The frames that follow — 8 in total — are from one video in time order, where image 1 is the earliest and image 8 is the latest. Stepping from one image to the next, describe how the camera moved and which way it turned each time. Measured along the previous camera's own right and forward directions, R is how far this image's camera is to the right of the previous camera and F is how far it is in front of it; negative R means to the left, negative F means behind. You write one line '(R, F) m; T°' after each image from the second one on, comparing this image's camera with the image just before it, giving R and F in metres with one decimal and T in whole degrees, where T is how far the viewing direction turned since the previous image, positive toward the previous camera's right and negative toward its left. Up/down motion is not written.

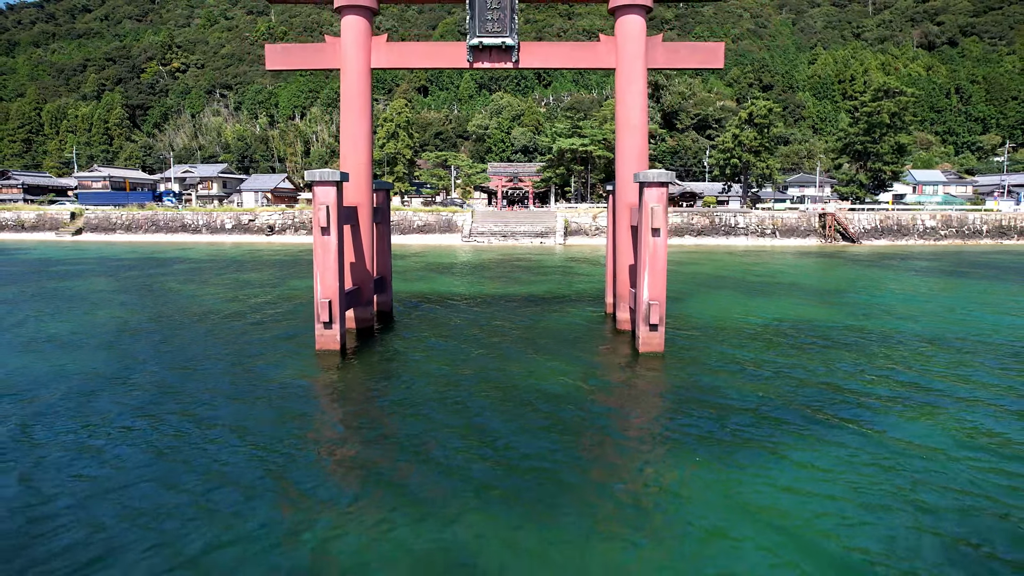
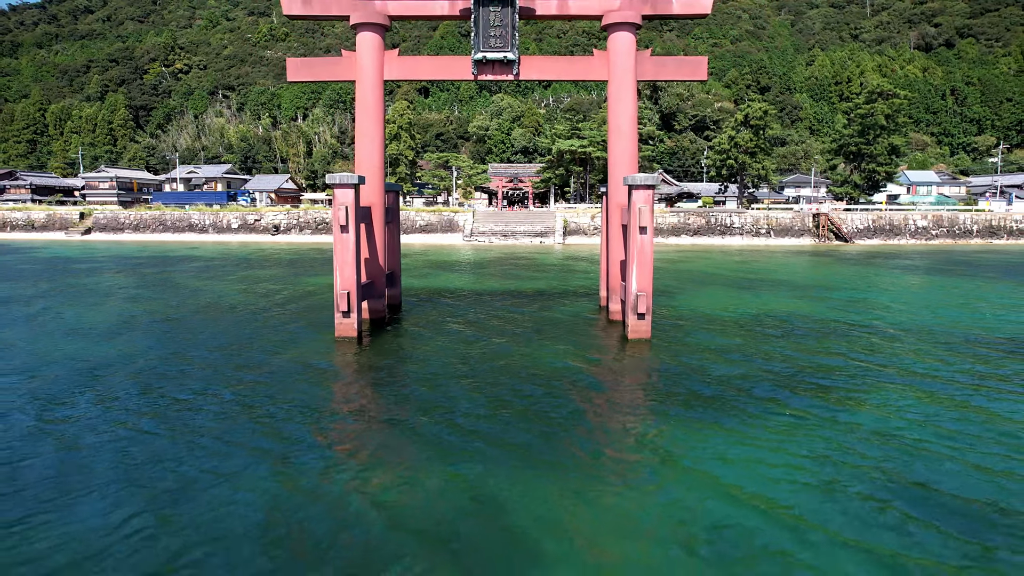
(0.0, -0.7) m; 0°
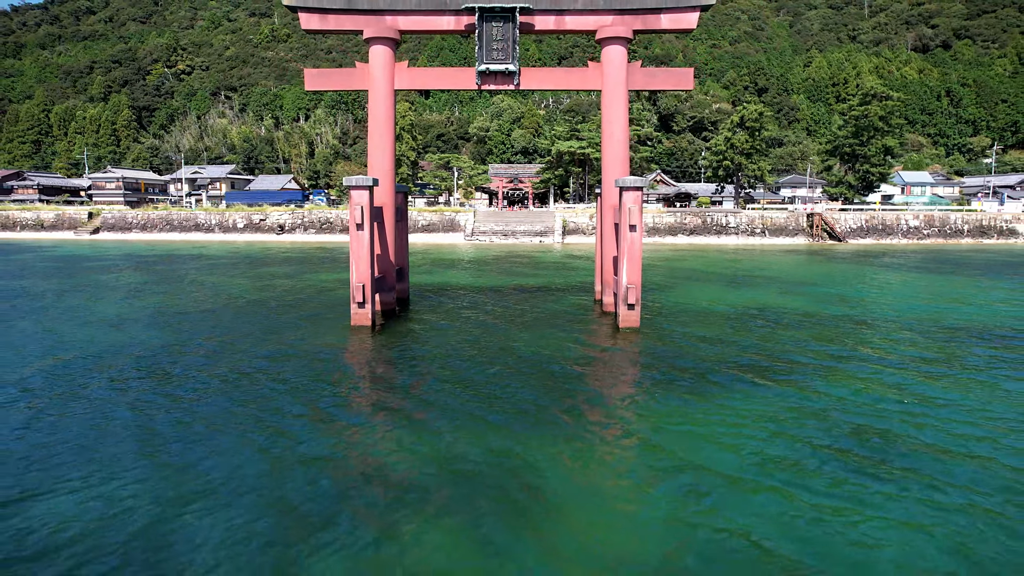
(0.0, -0.7) m; 0°
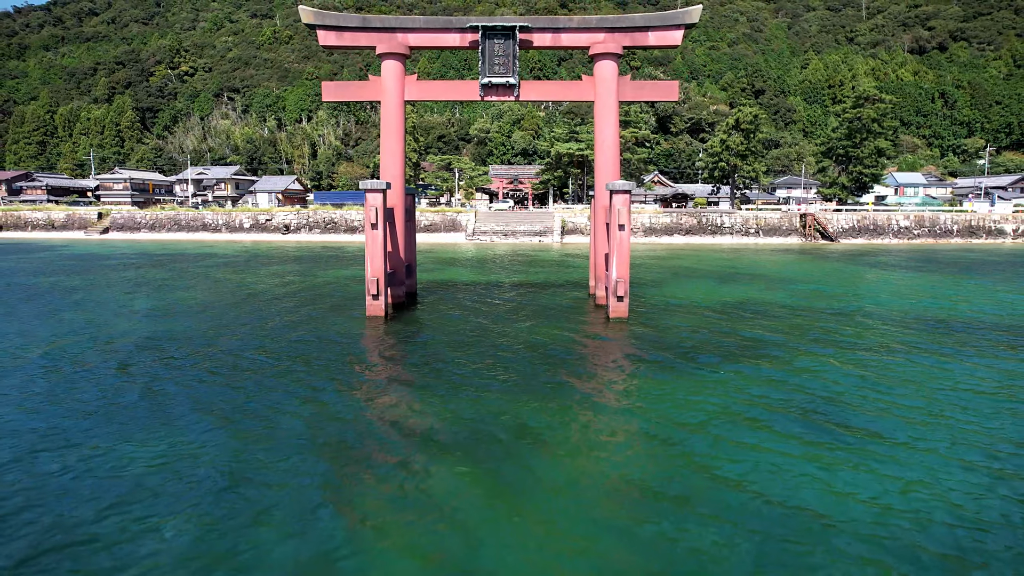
(0.0, -0.9) m; 0°
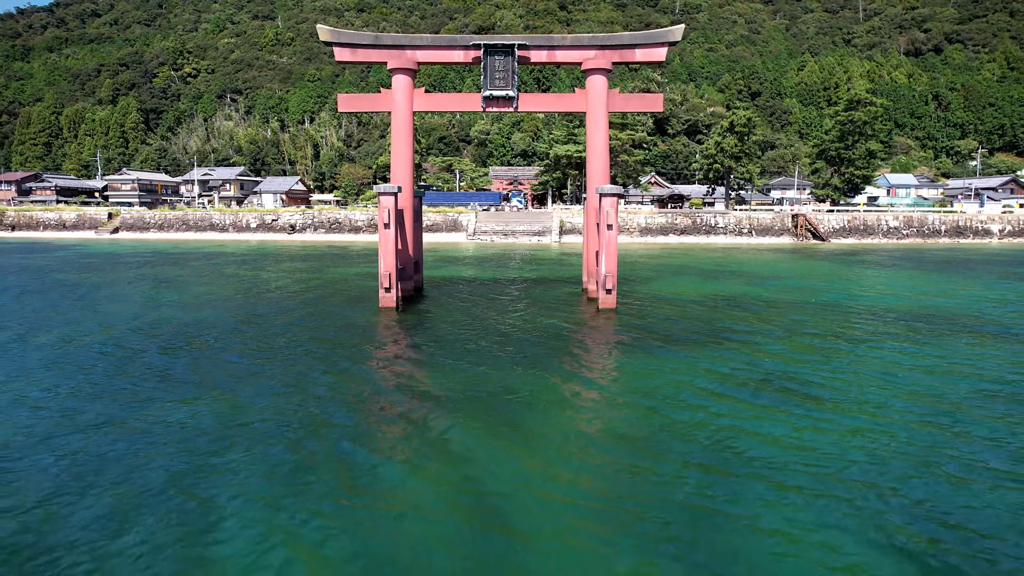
(0.0, -1.0) m; 0°
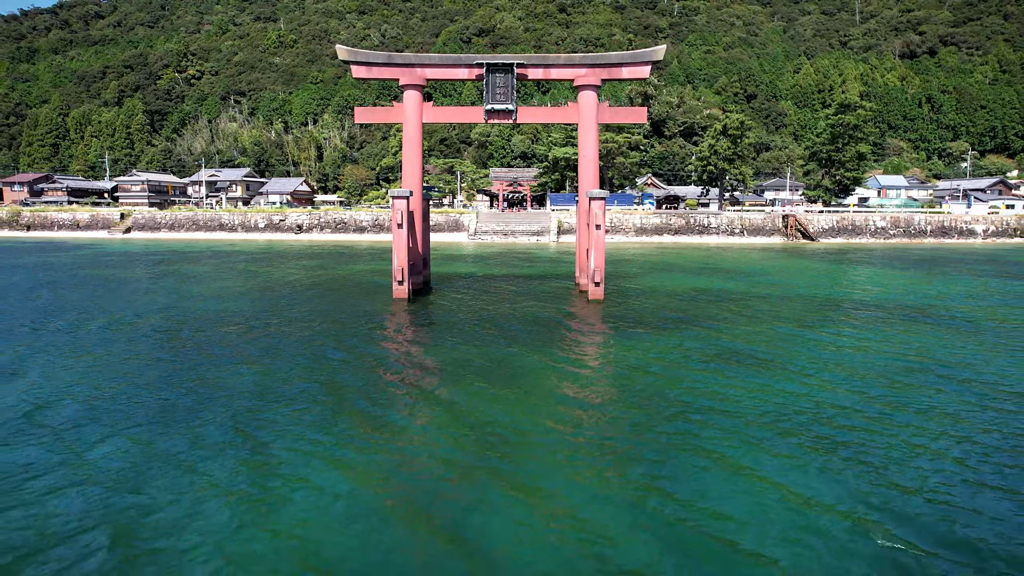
(0.0, -1.3) m; 0°
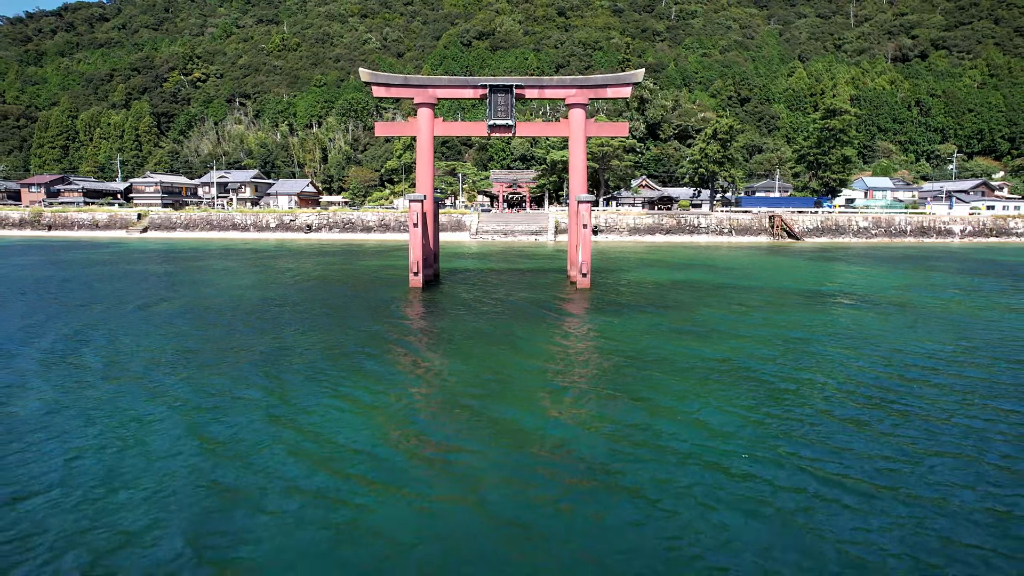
(0.0, -2.0) m; 0°
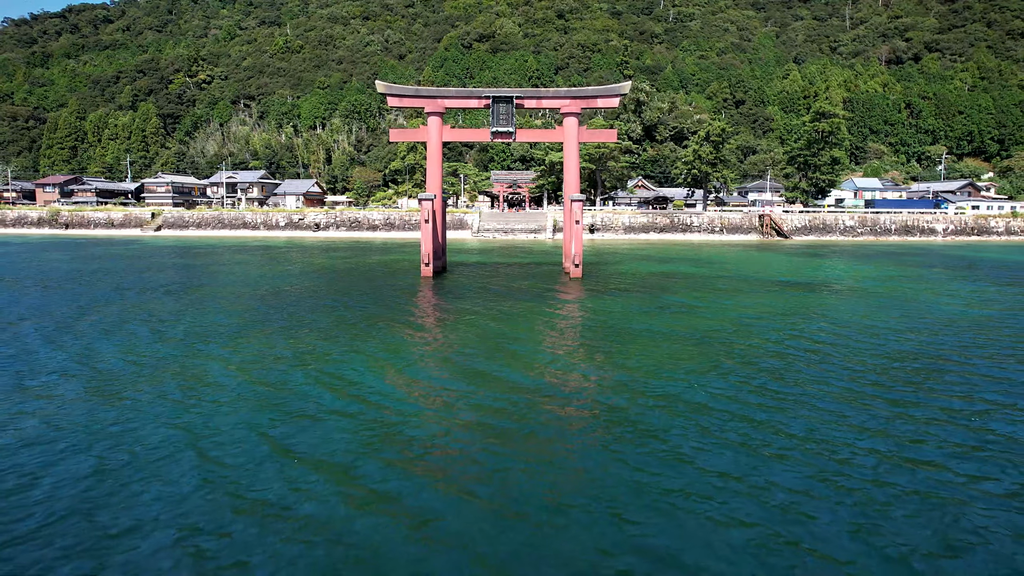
(0.0, -1.7) m; 0°
